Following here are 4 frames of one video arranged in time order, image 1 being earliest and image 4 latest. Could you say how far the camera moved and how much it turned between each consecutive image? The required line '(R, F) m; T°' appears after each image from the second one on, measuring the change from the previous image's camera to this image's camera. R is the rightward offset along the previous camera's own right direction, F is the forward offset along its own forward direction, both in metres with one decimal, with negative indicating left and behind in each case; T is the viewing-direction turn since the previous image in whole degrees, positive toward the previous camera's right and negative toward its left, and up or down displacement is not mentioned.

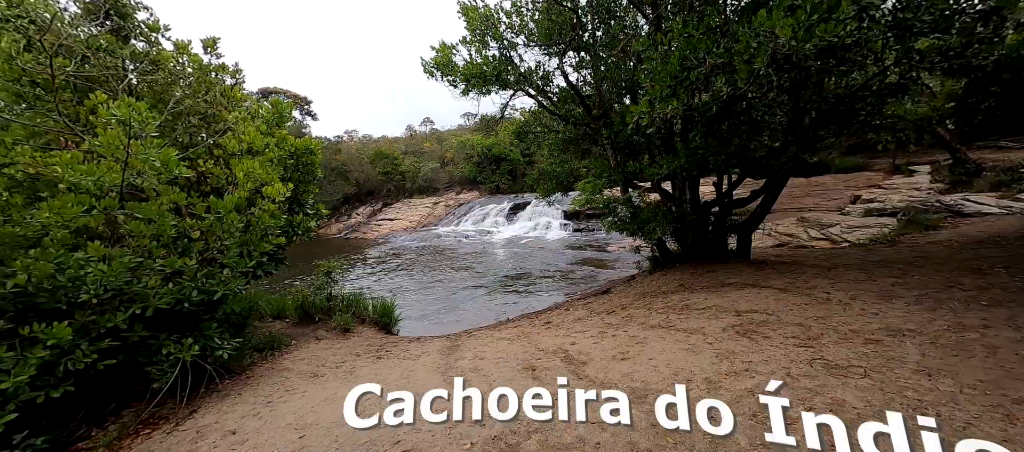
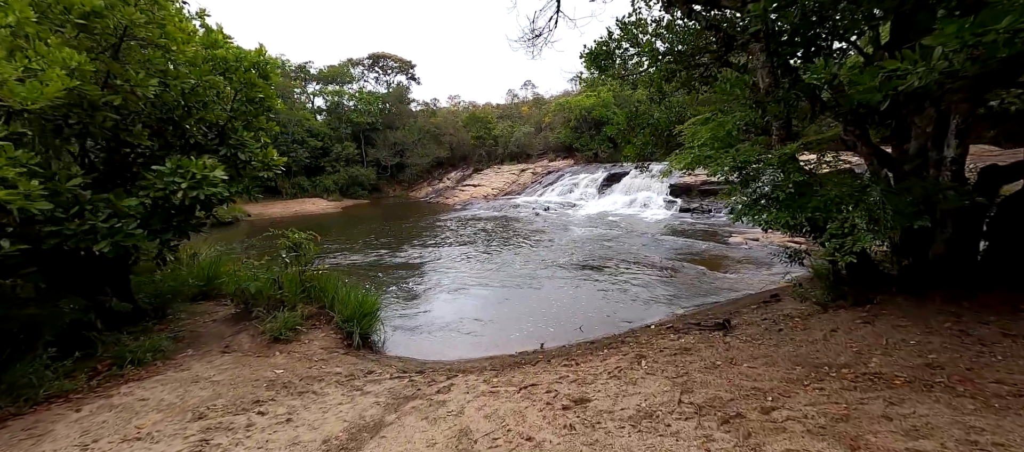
(+0.7, +3.3) m; -15°
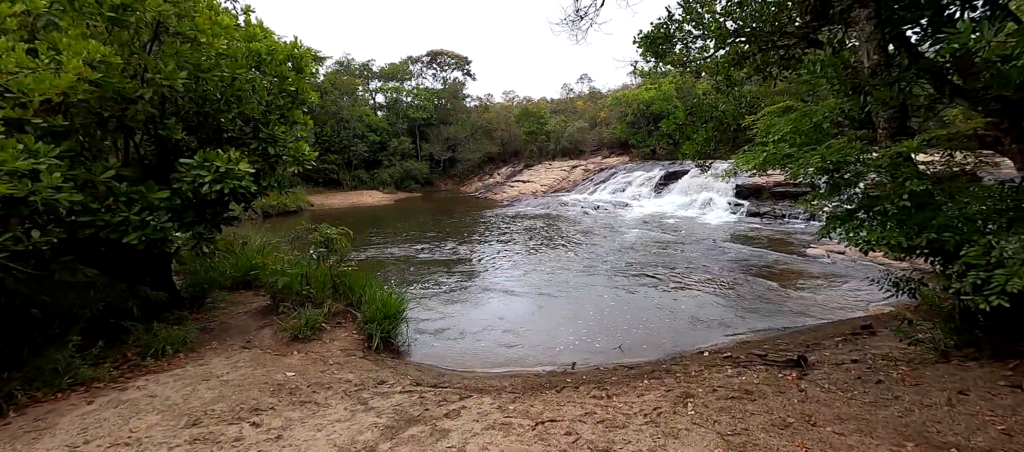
(+0.2, +0.5) m; -8°
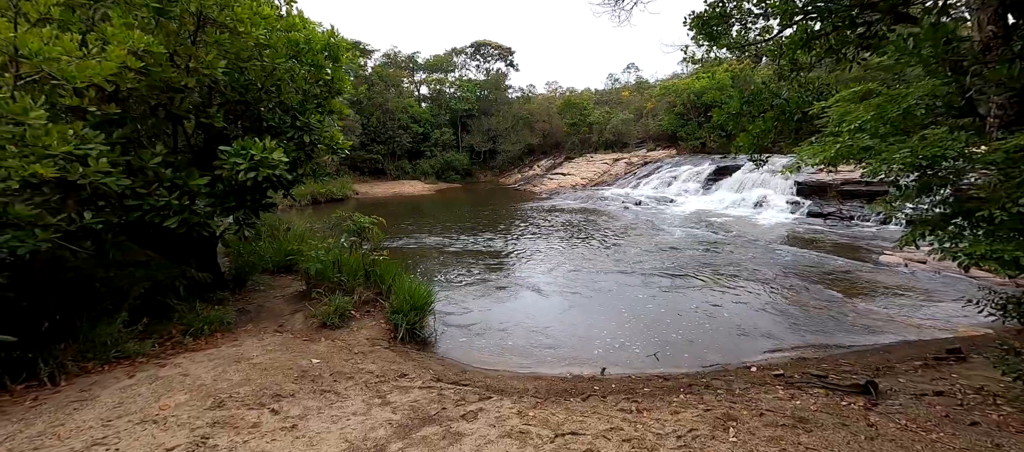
(+0.1, +0.2) m; -6°
